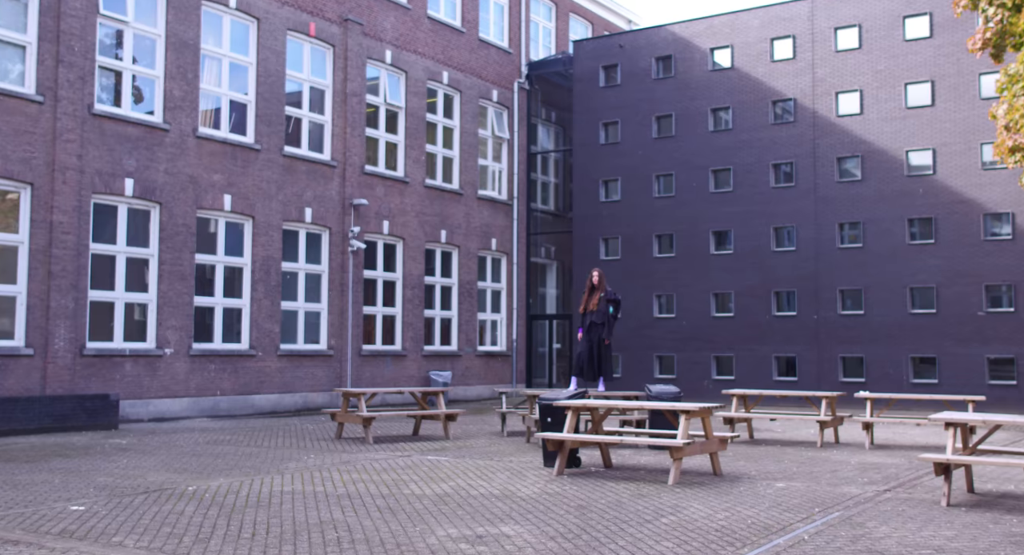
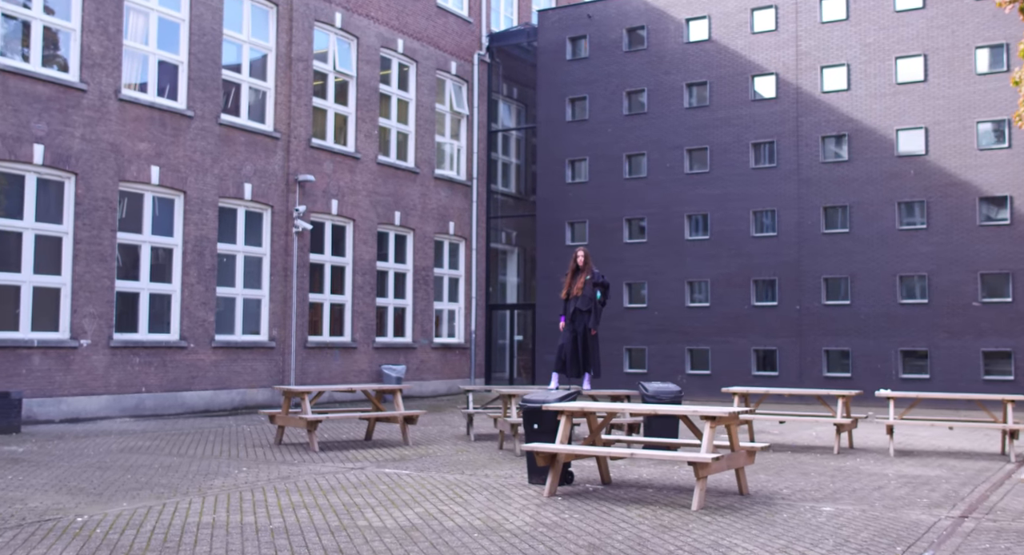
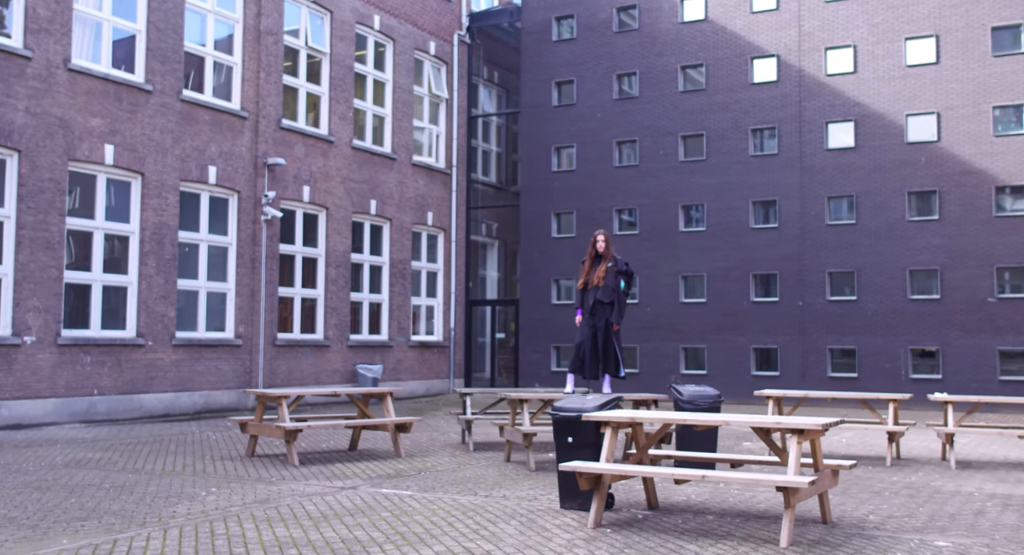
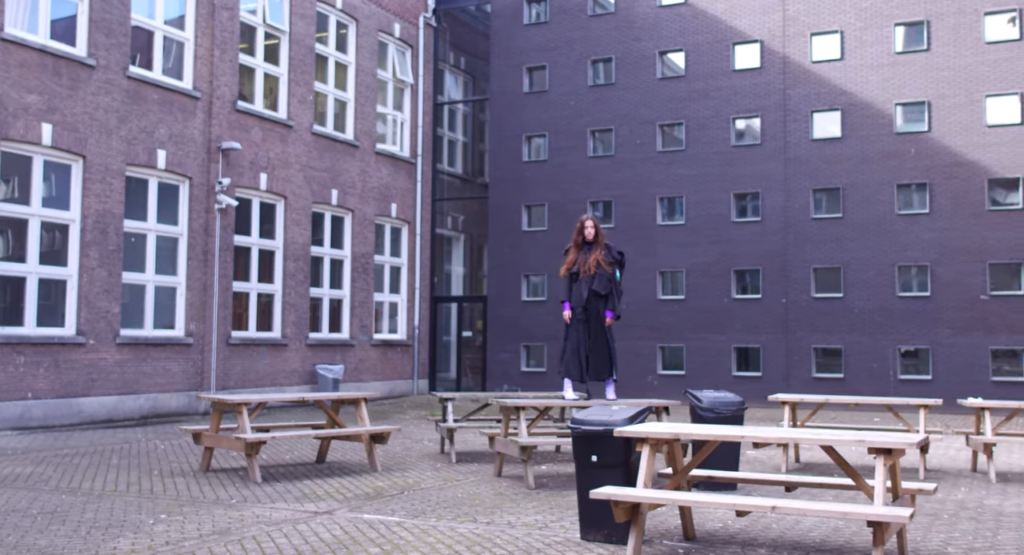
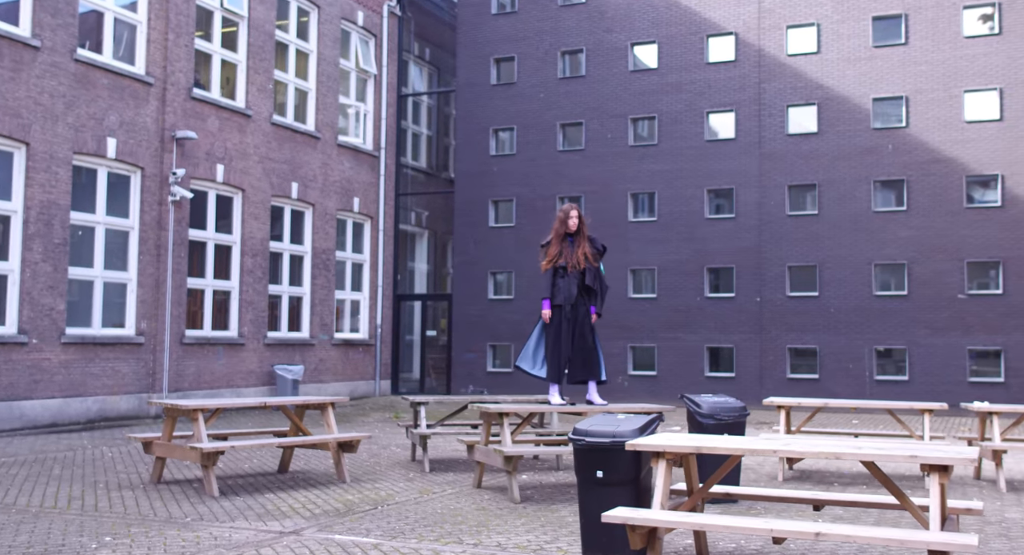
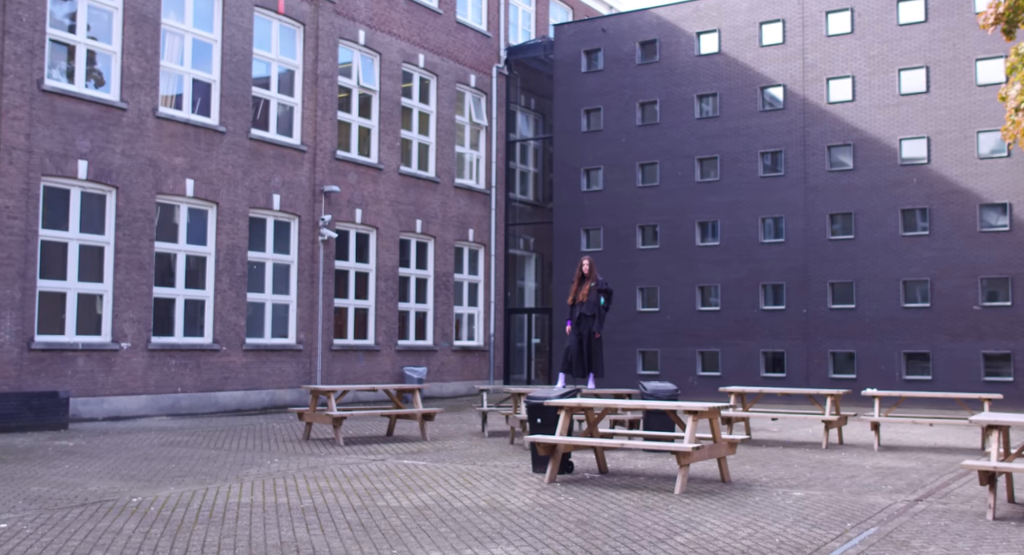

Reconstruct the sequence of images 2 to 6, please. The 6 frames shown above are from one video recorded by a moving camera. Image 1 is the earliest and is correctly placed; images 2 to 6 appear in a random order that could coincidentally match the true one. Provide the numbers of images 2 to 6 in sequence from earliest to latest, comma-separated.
6, 2, 3, 4, 5
